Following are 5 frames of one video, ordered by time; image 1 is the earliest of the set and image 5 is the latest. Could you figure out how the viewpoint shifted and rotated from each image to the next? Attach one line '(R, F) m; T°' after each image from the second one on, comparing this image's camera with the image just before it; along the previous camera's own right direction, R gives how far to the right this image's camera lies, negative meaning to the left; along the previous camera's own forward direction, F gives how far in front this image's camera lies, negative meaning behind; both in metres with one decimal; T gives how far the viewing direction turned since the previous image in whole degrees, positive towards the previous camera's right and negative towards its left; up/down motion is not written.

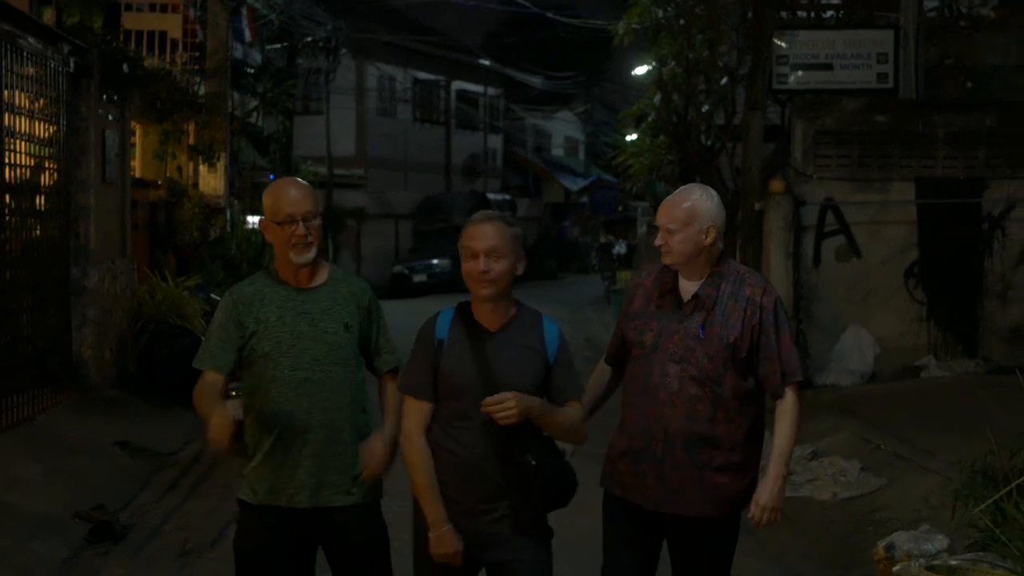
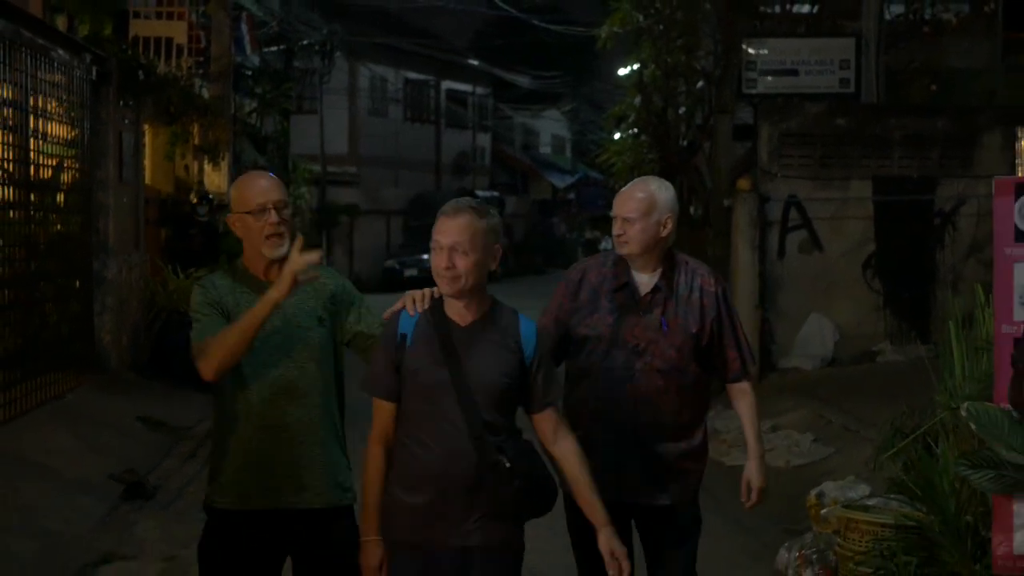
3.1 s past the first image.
(0.0, -0.9) m; 0°
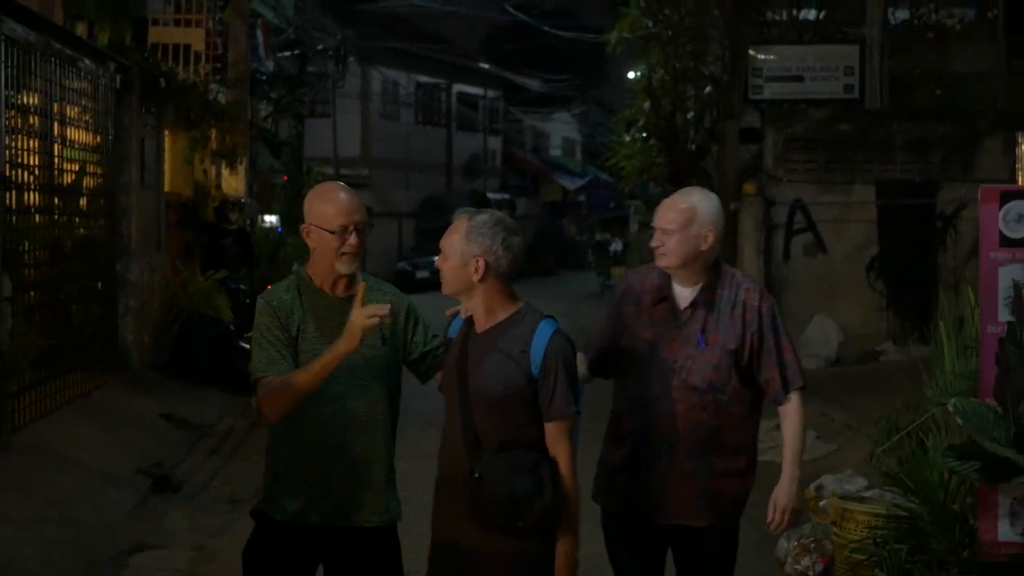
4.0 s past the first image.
(0.0, -0.3) m; 0°
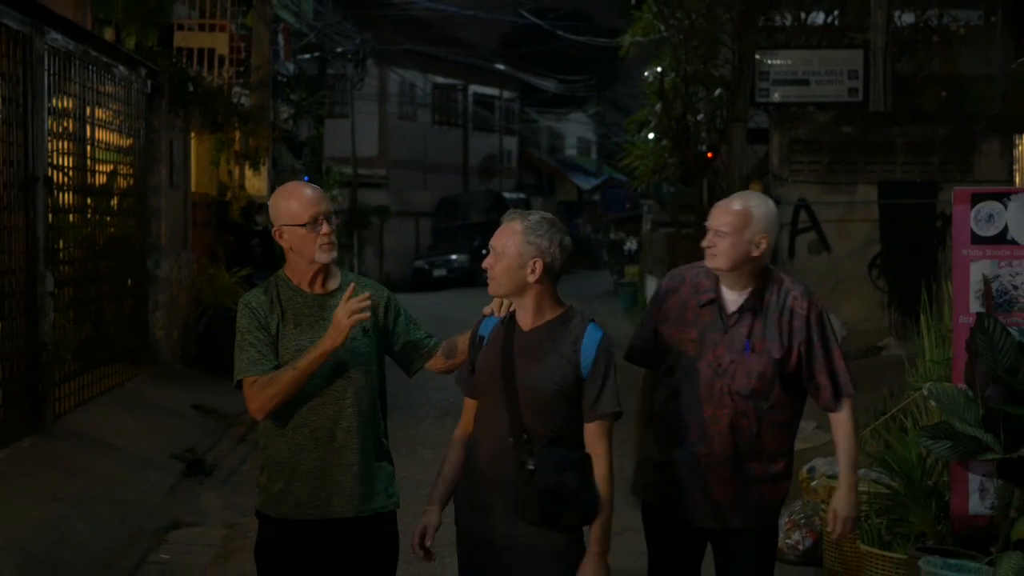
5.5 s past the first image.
(0.0, -0.5) m; -1°
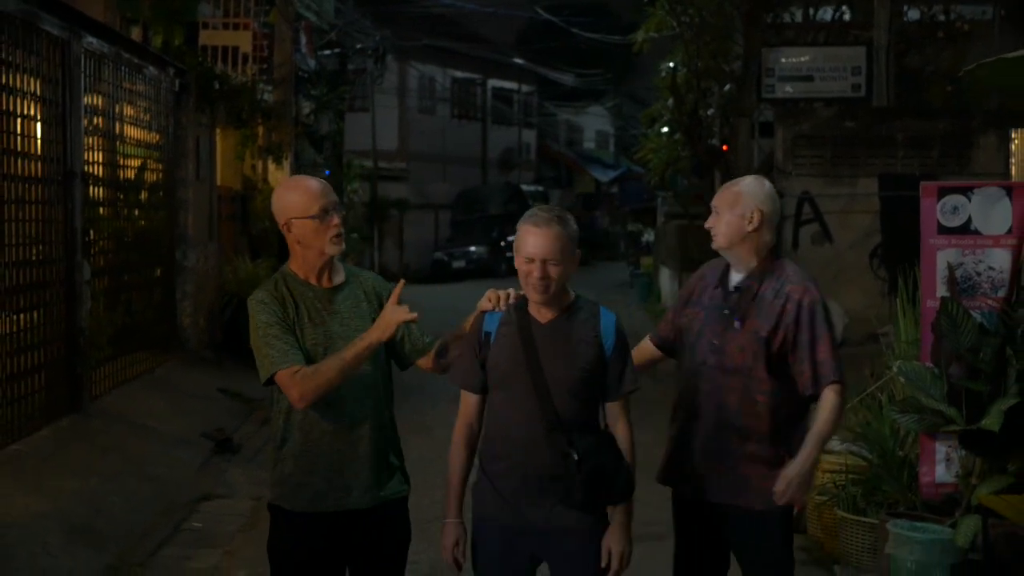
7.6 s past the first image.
(+0.1, -0.5) m; -1°
